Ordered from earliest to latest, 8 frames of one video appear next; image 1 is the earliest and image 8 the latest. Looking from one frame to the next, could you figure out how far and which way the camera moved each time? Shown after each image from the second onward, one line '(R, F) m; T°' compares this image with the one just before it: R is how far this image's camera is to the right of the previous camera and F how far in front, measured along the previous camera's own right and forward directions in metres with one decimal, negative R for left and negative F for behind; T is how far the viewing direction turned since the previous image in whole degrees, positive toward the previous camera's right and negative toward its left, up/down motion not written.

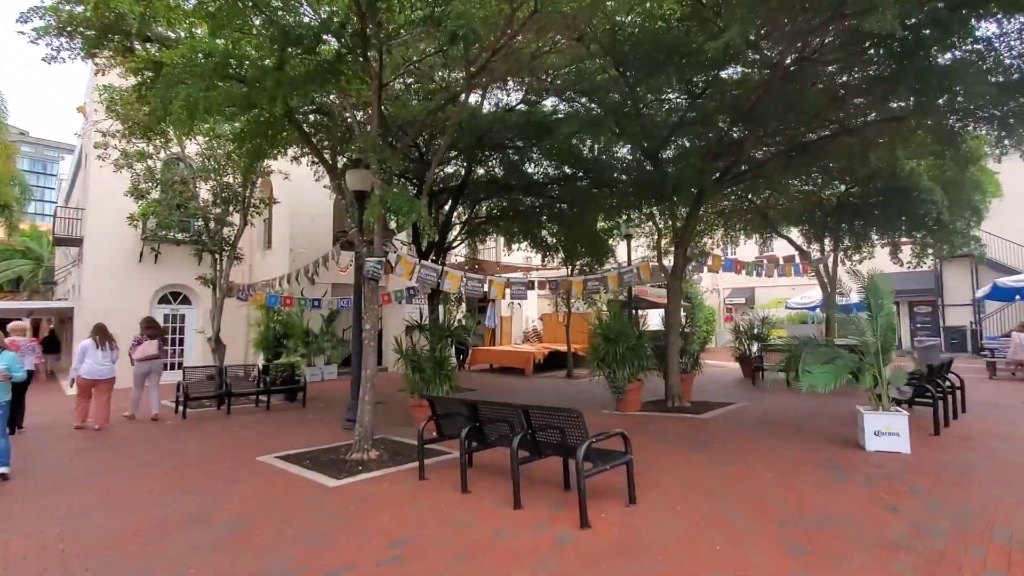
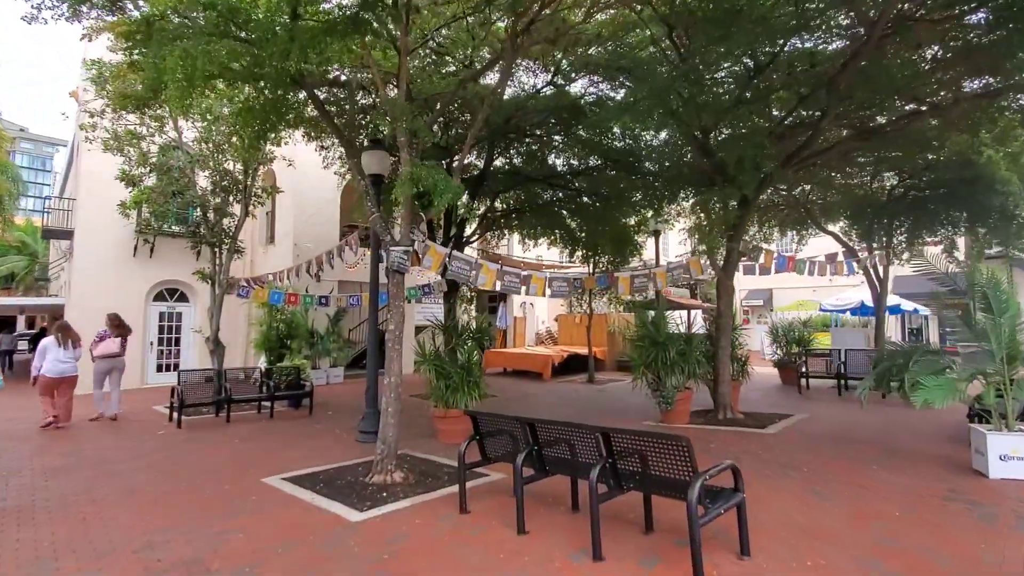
(-0.6, +0.9) m; 0°
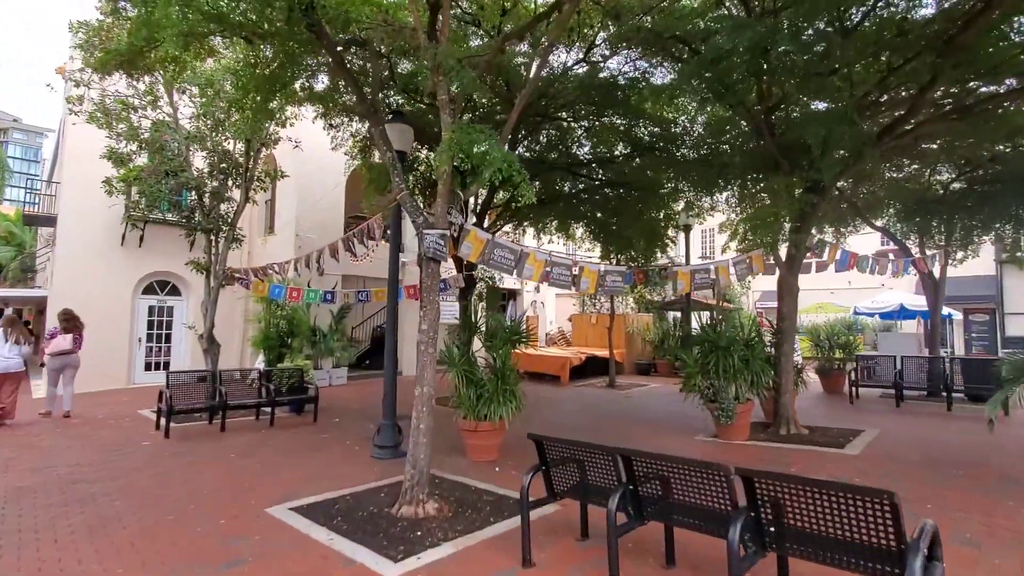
(-0.6, +1.0) m; +1°
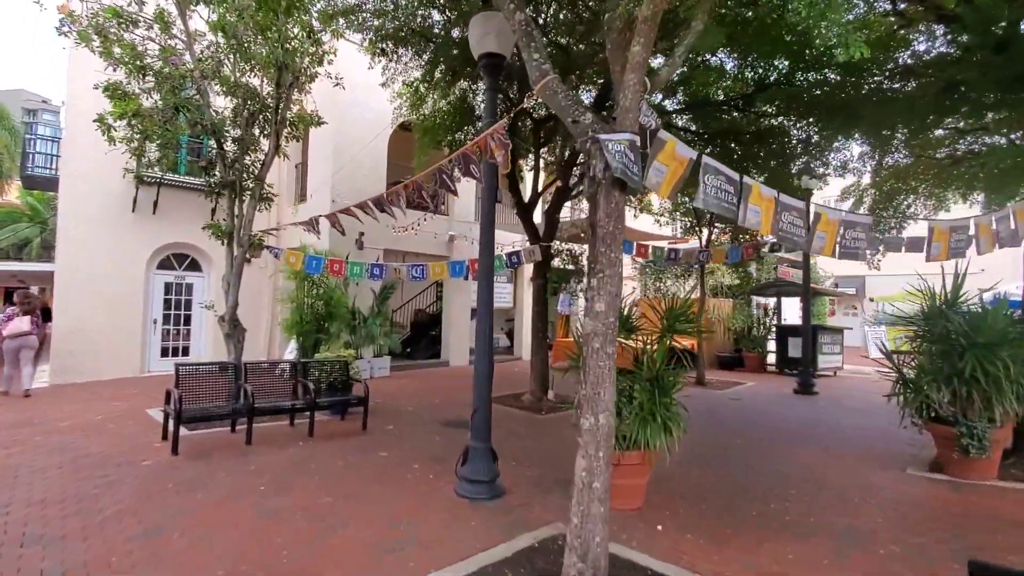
(-1.2, +2.1) m; -2°
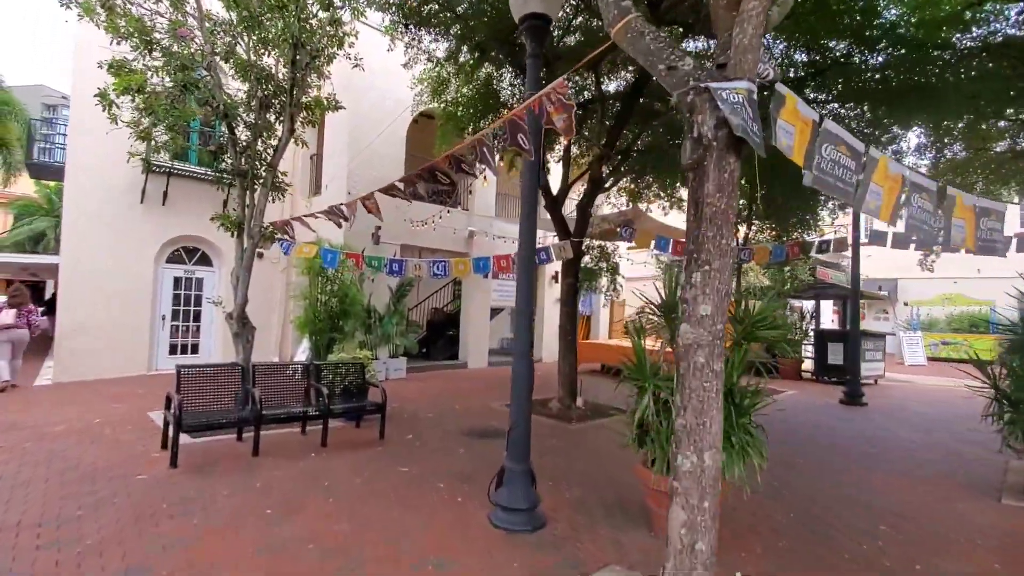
(-0.3, +0.6) m; -1°
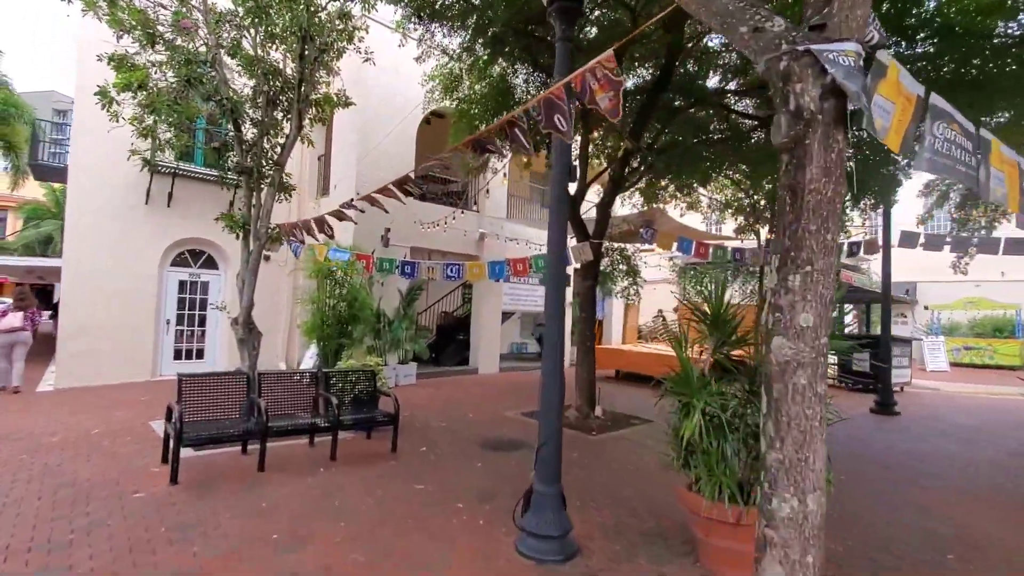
(-0.2, +0.4) m; -1°
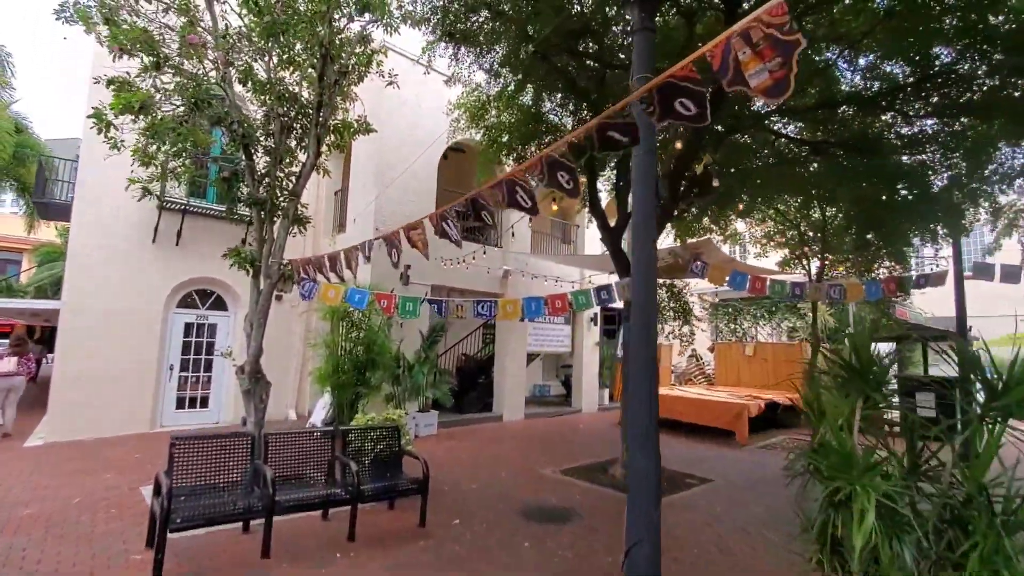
(-0.4, +0.8) m; -1°
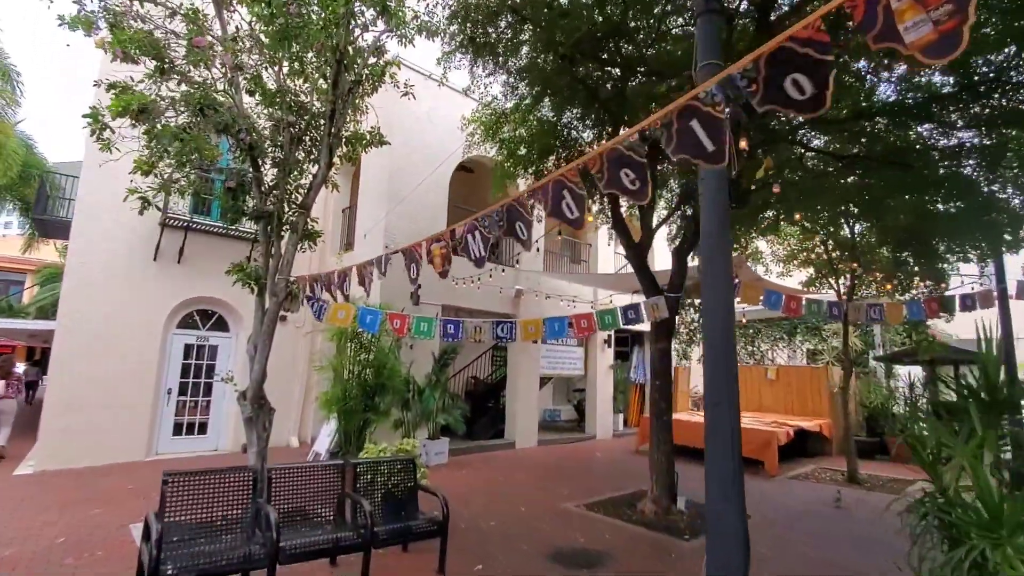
(-0.2, +0.4) m; 0°
